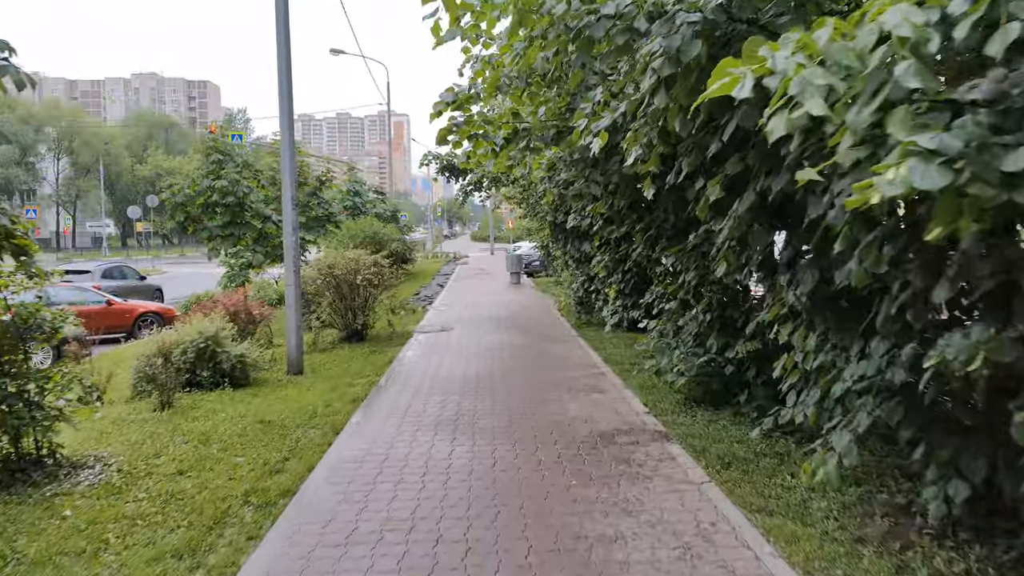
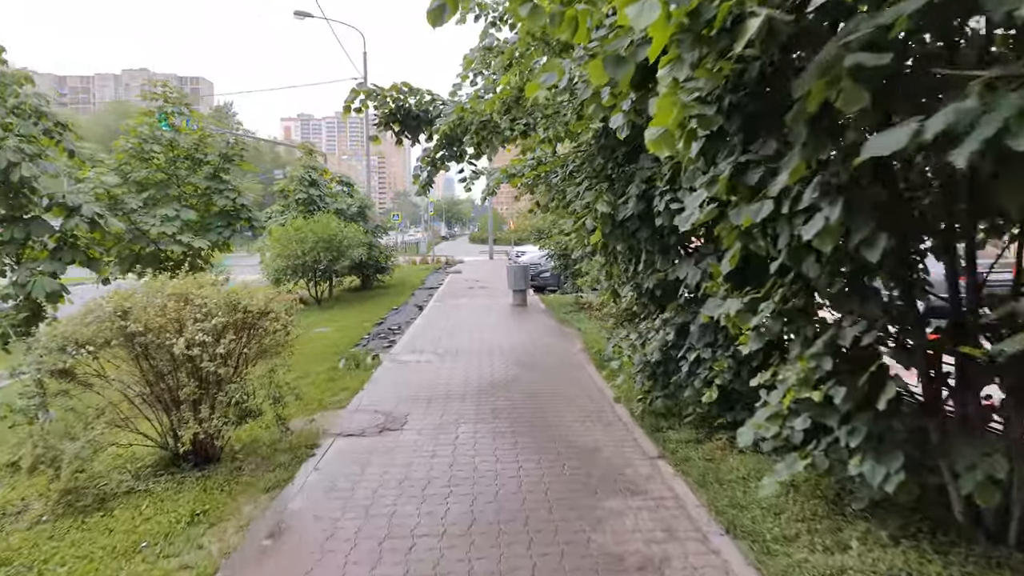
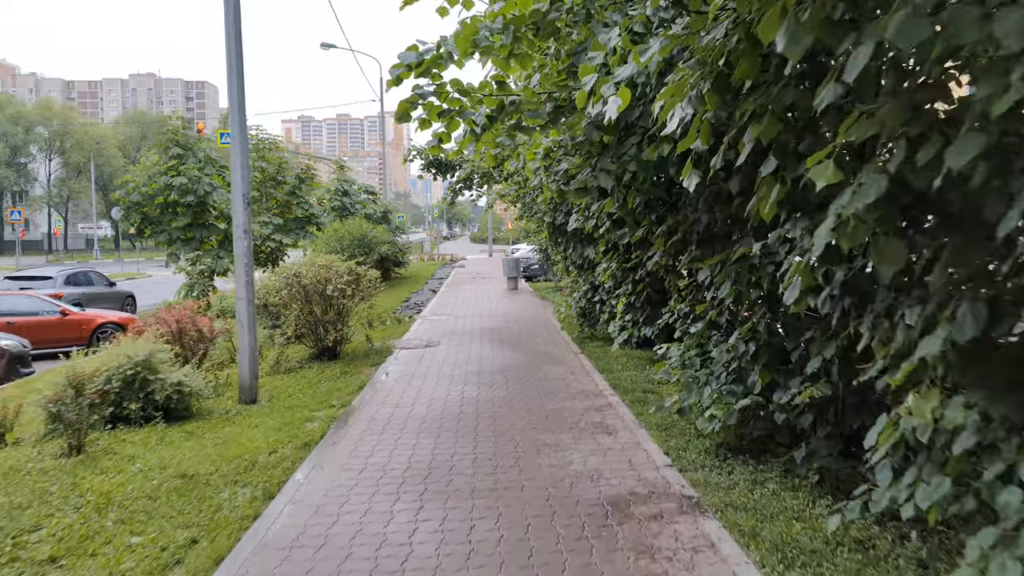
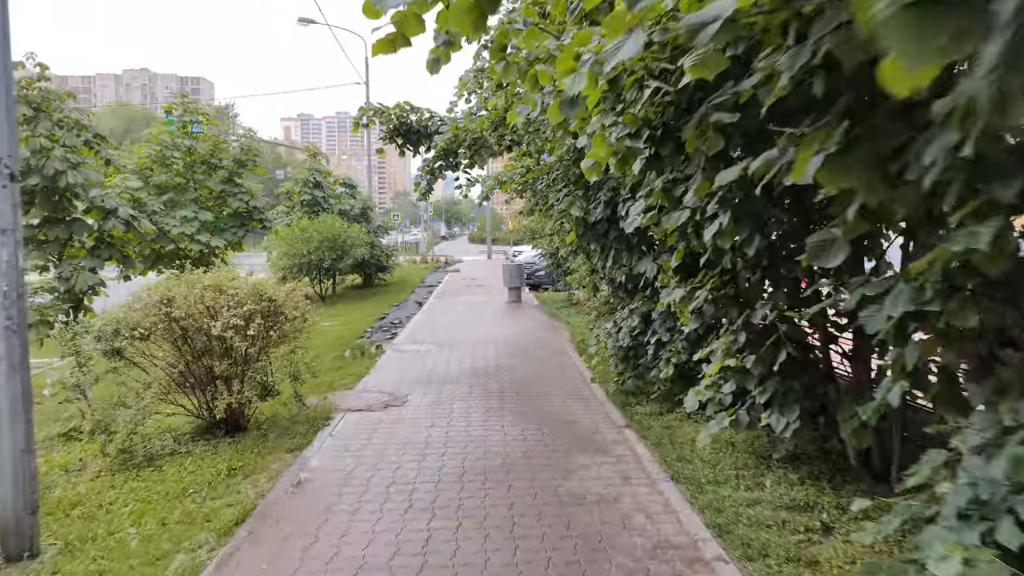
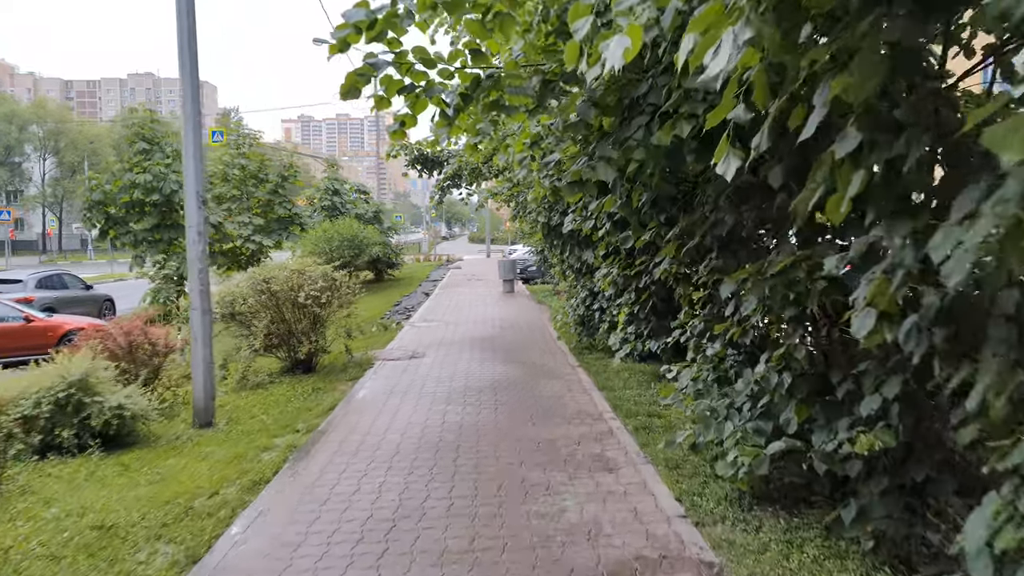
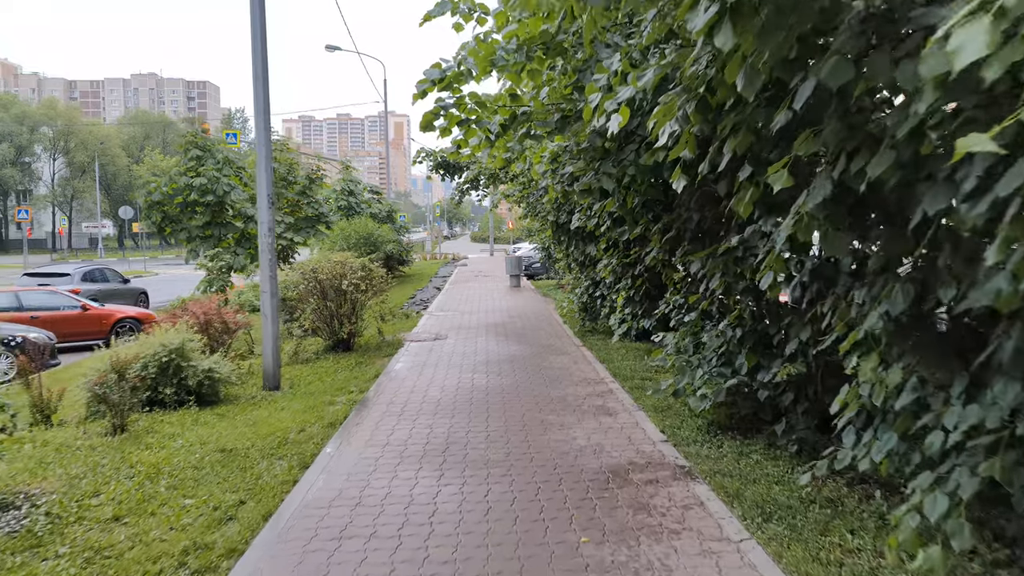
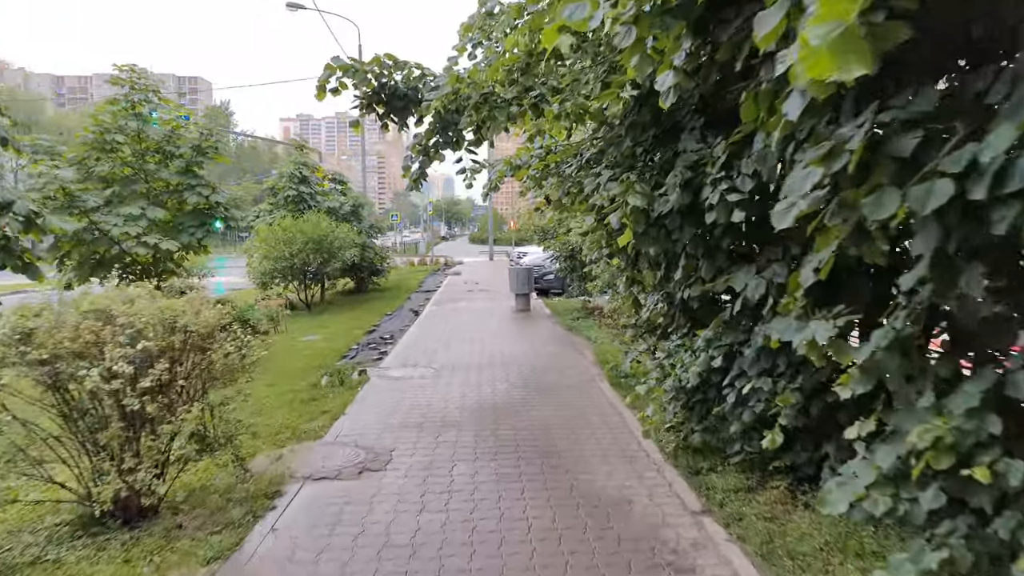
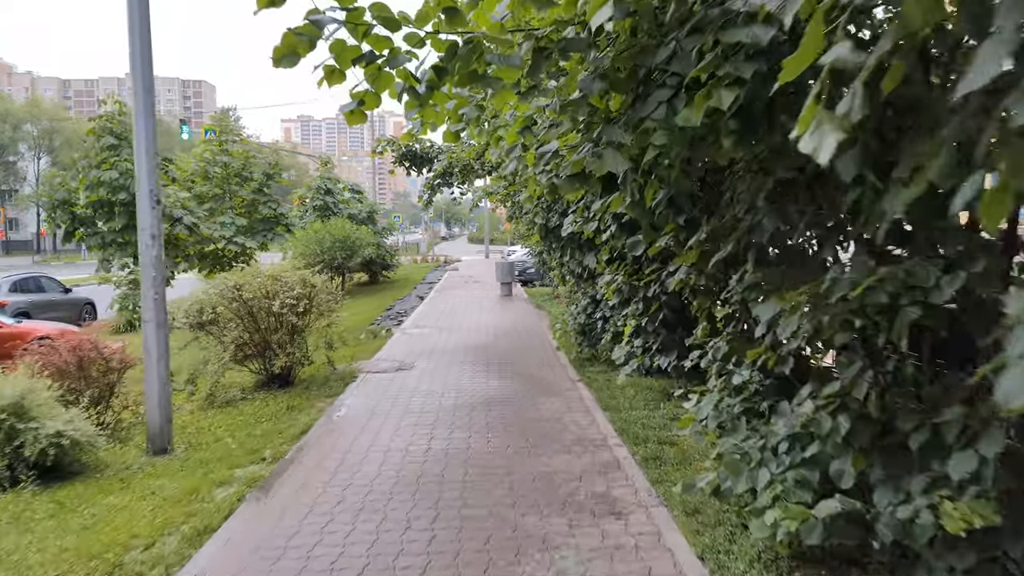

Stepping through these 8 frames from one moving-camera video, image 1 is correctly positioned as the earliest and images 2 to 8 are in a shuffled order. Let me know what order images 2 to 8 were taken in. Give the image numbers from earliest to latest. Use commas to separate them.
6, 3, 5, 8, 4, 2, 7
